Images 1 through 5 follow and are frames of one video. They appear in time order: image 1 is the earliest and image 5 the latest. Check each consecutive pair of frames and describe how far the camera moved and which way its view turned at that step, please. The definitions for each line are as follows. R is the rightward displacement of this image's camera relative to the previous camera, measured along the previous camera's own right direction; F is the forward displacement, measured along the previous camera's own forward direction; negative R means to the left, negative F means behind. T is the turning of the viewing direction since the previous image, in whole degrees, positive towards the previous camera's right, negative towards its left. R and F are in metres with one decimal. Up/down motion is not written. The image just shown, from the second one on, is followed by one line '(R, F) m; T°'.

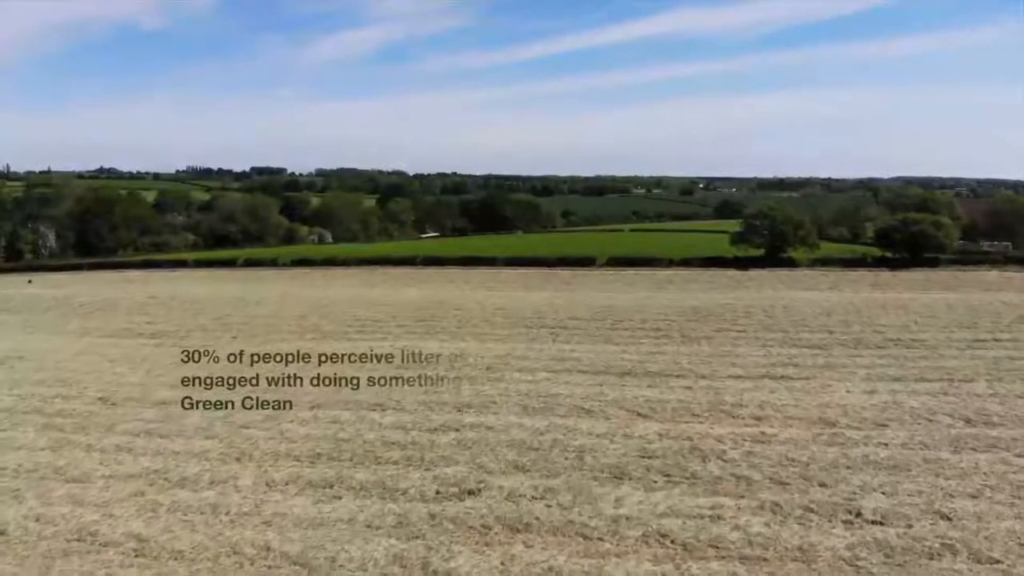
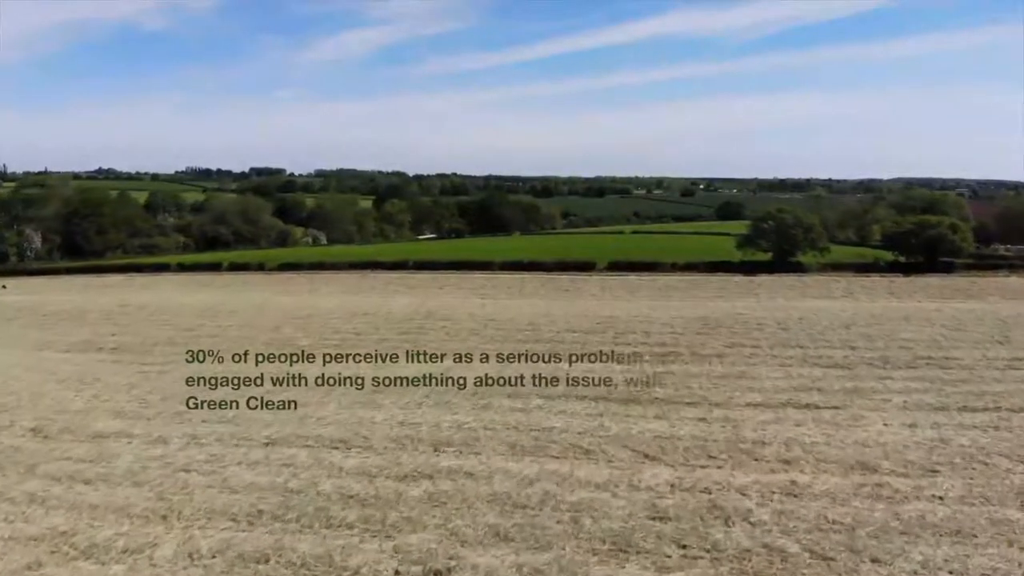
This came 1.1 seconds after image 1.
(+0.2, +2.2) m; 0°
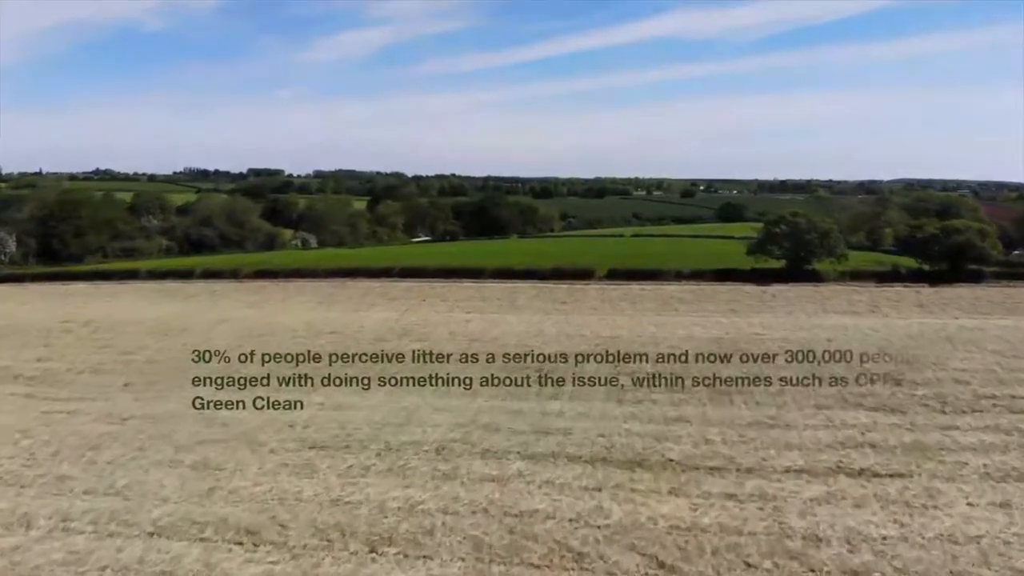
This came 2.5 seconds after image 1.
(+0.3, +3.4) m; 0°
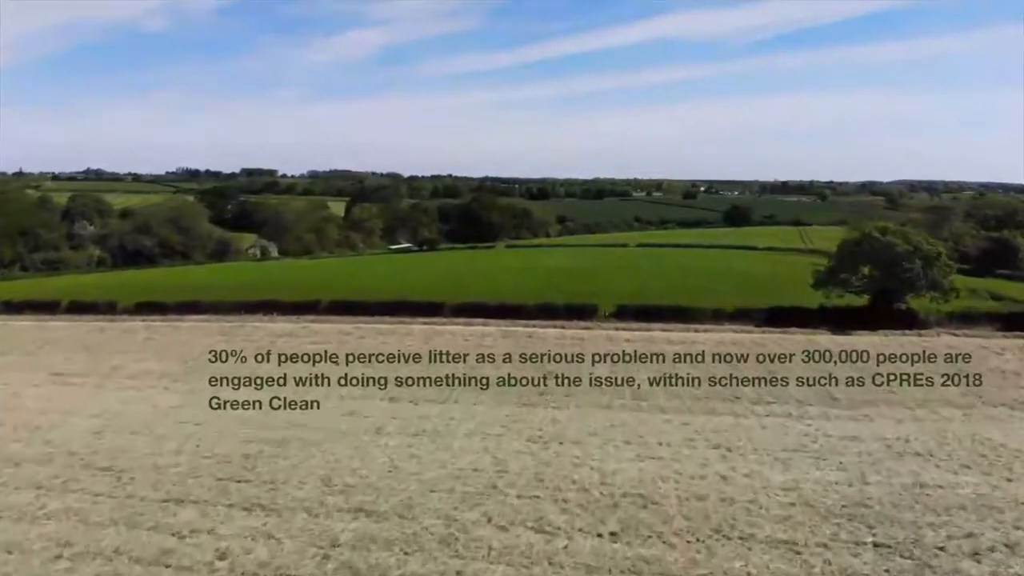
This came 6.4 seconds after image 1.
(+0.7, +12.0) m; 0°
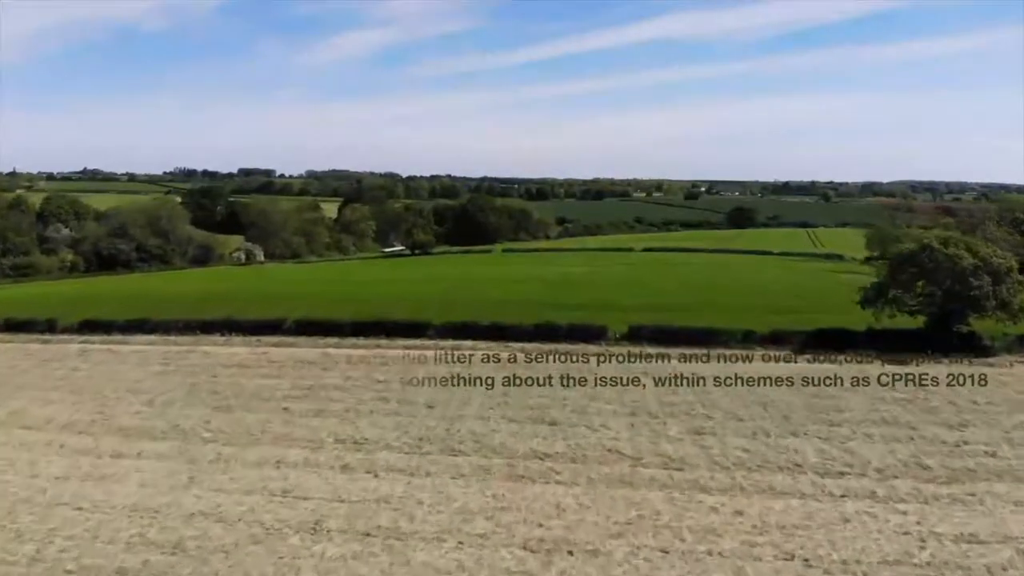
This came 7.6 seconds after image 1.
(+0.1, +4.2) m; 0°
